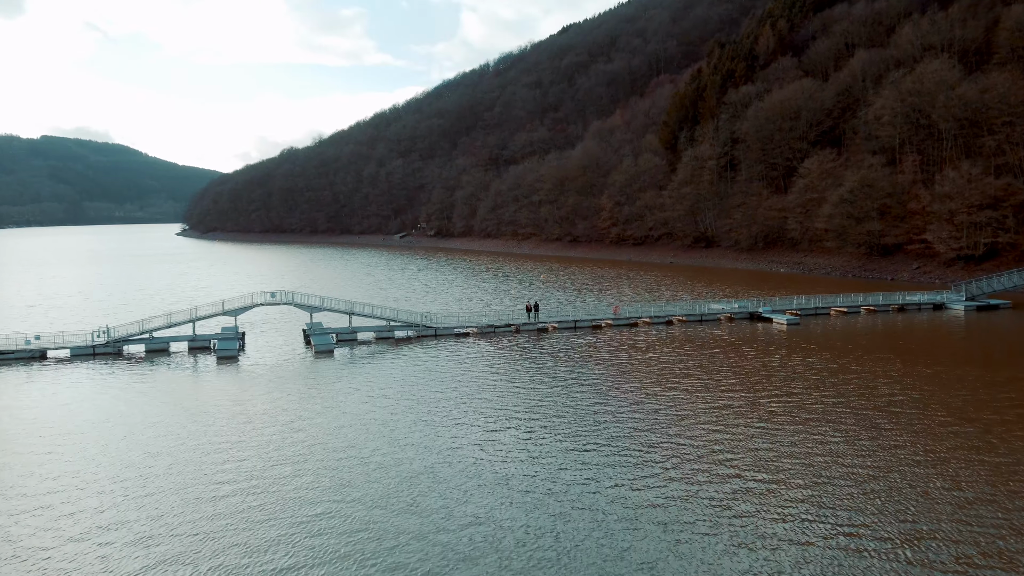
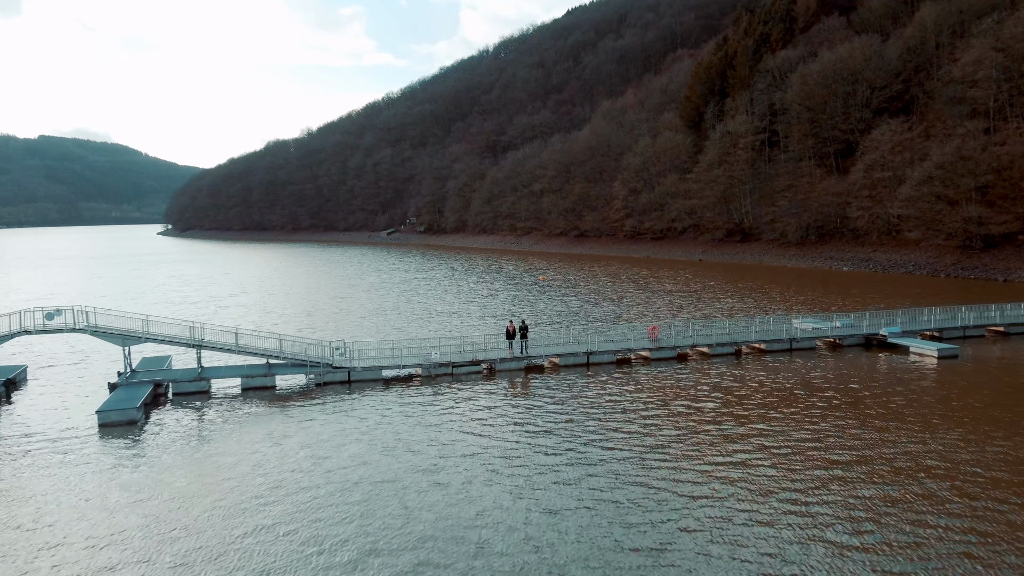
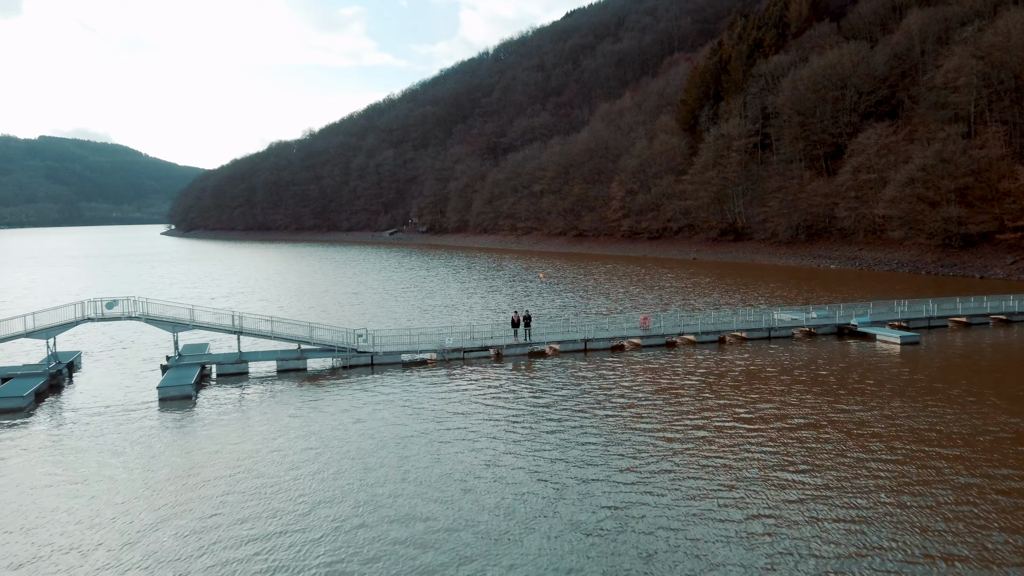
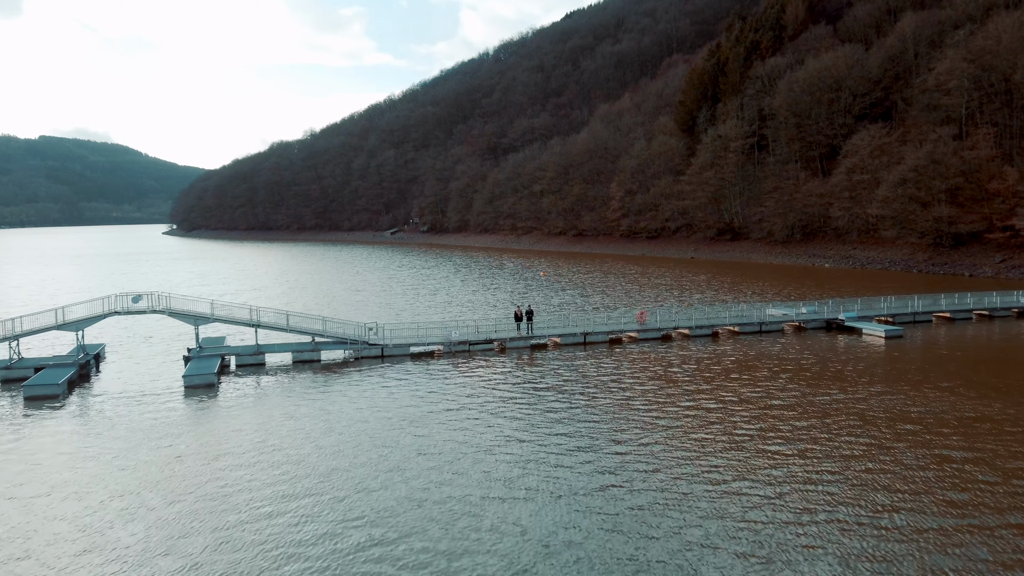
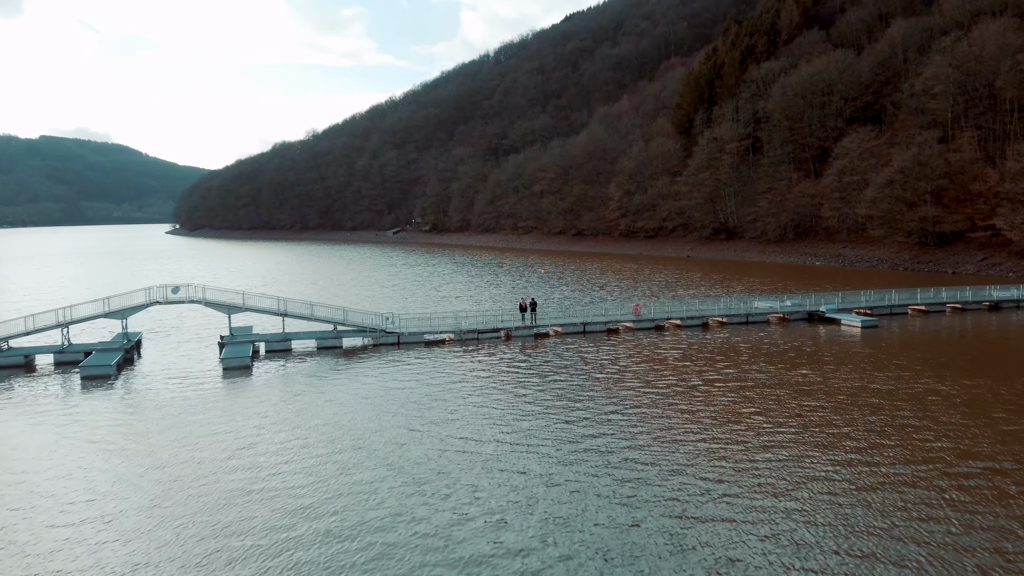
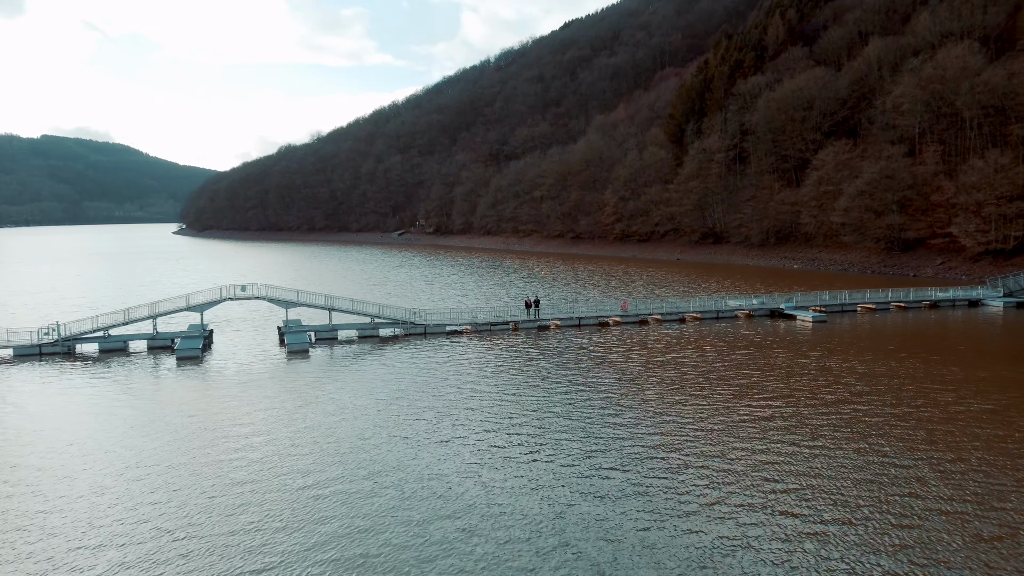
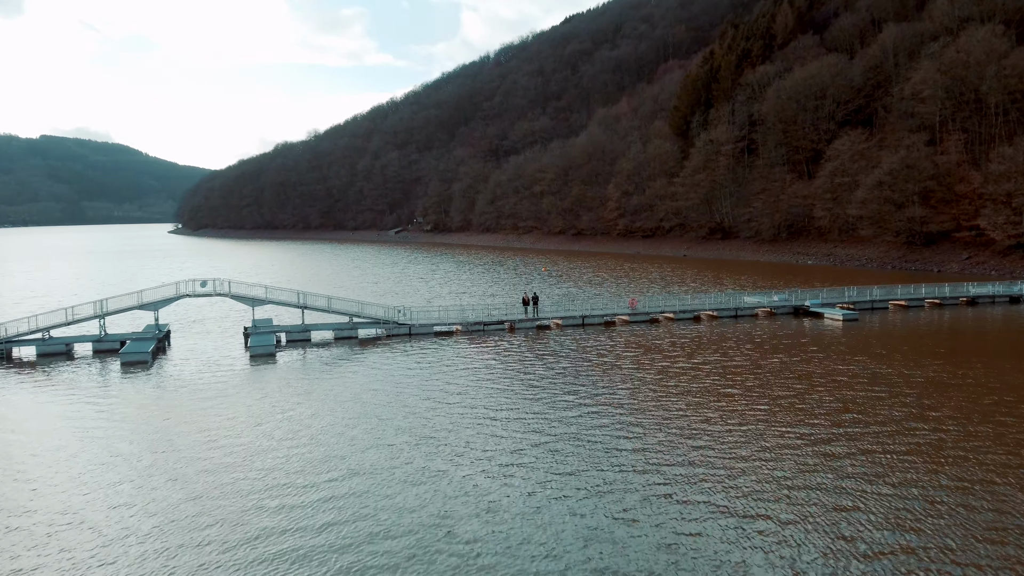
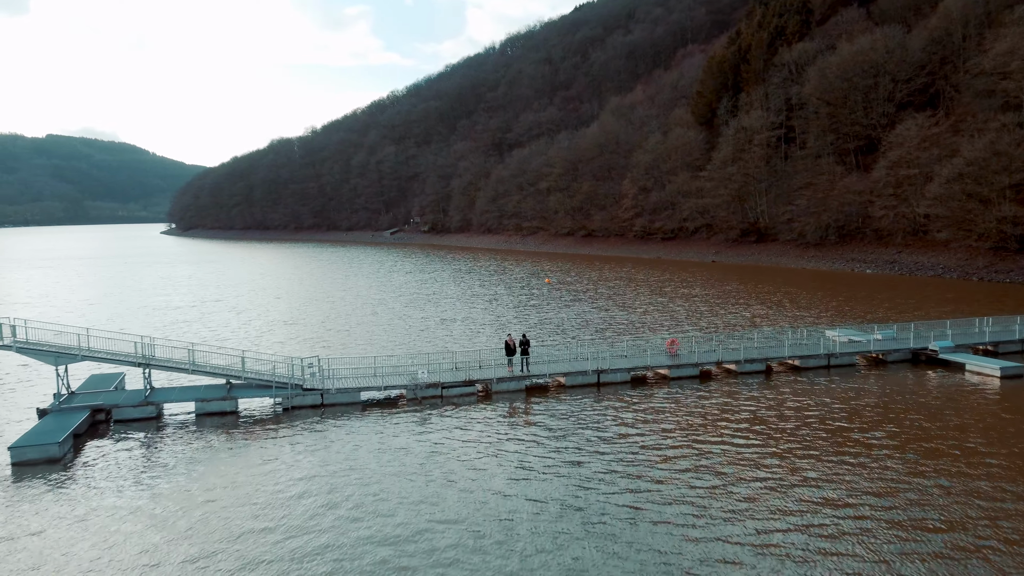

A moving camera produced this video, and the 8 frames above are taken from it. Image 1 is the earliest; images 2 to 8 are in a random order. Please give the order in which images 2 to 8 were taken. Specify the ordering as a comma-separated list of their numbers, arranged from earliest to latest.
6, 7, 5, 4, 3, 2, 8
